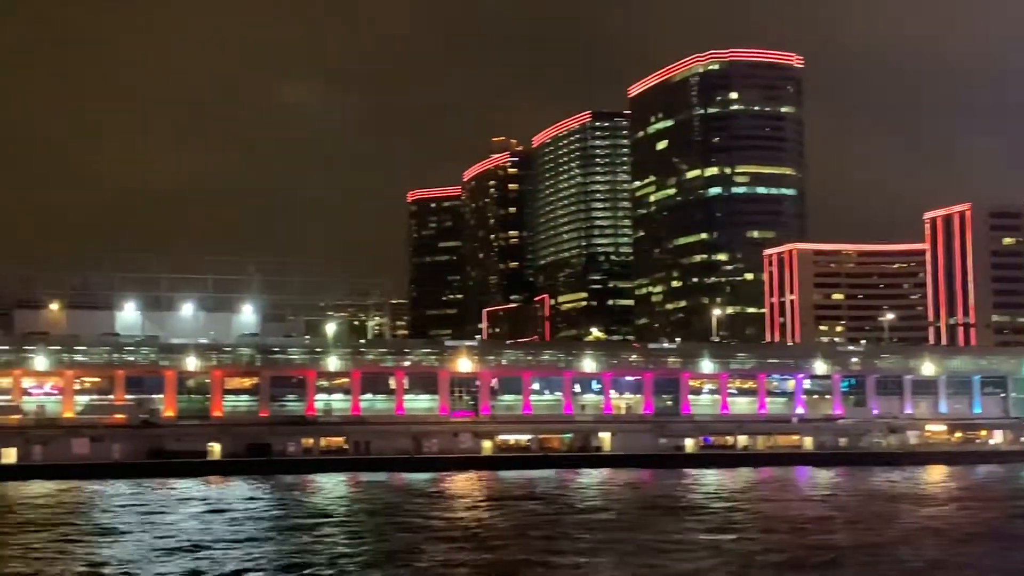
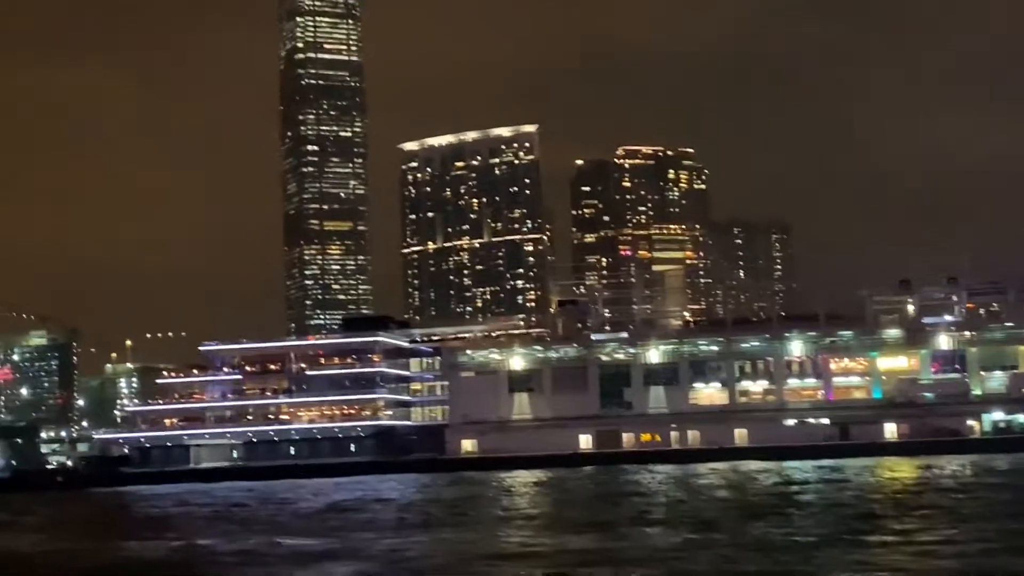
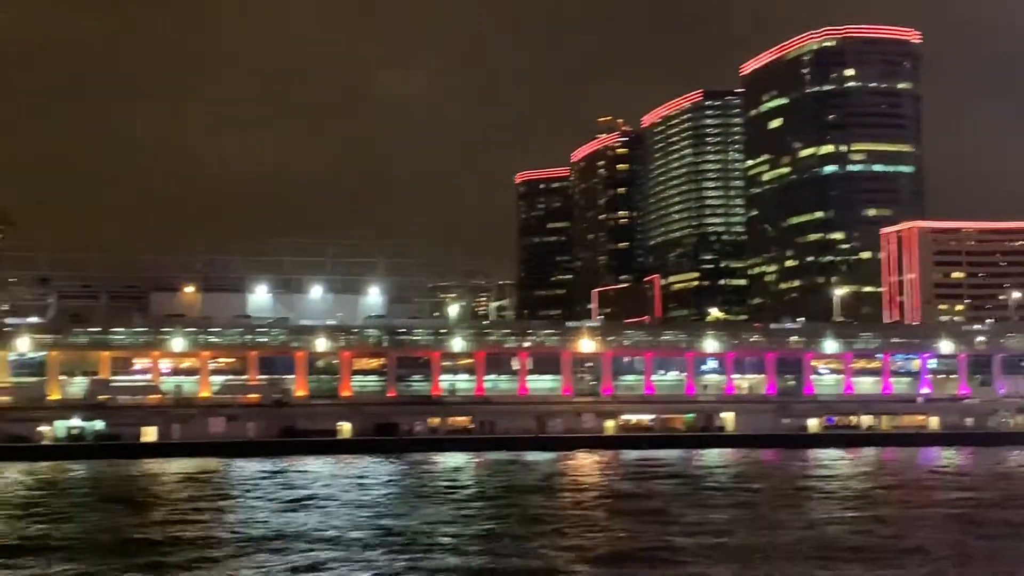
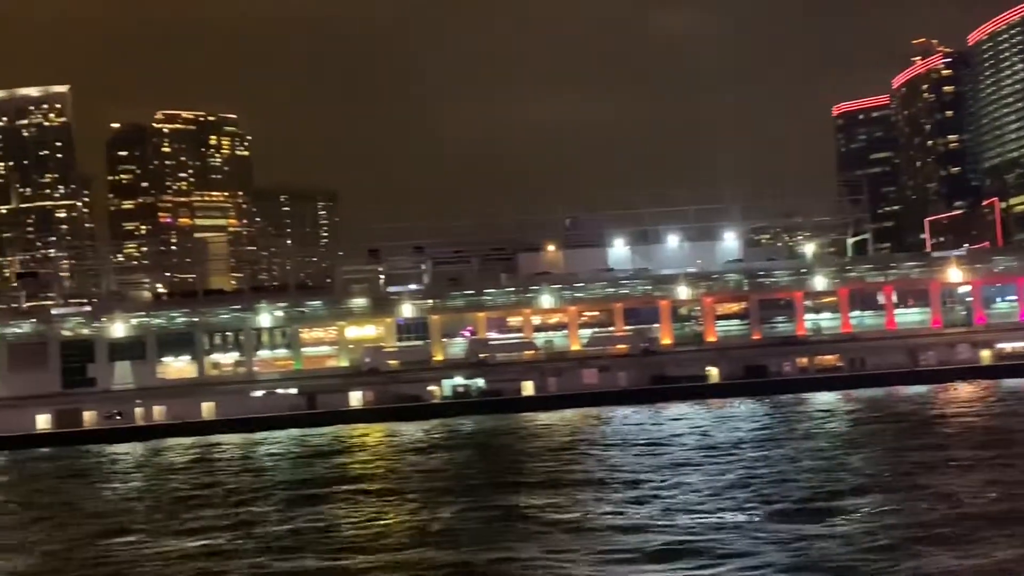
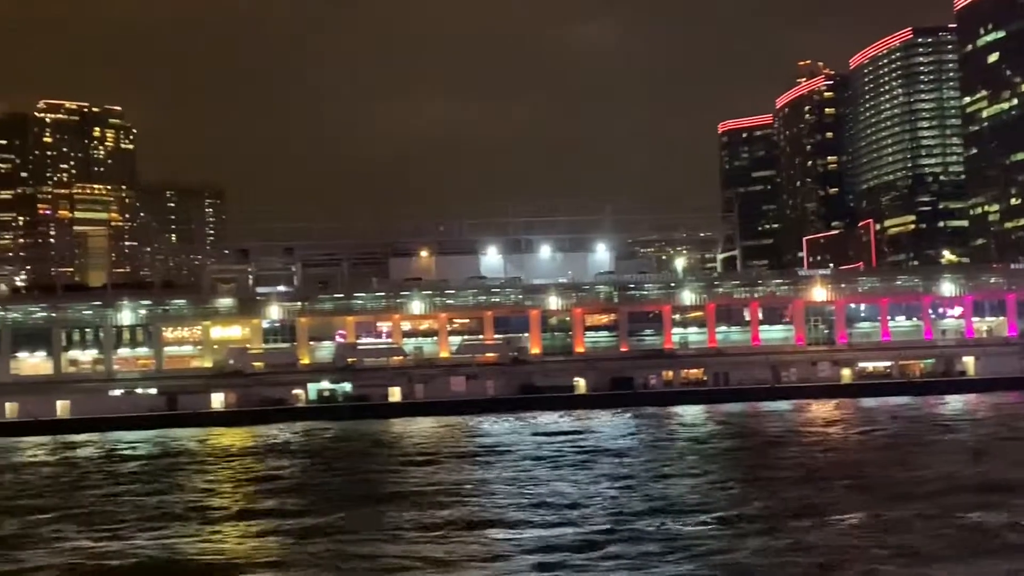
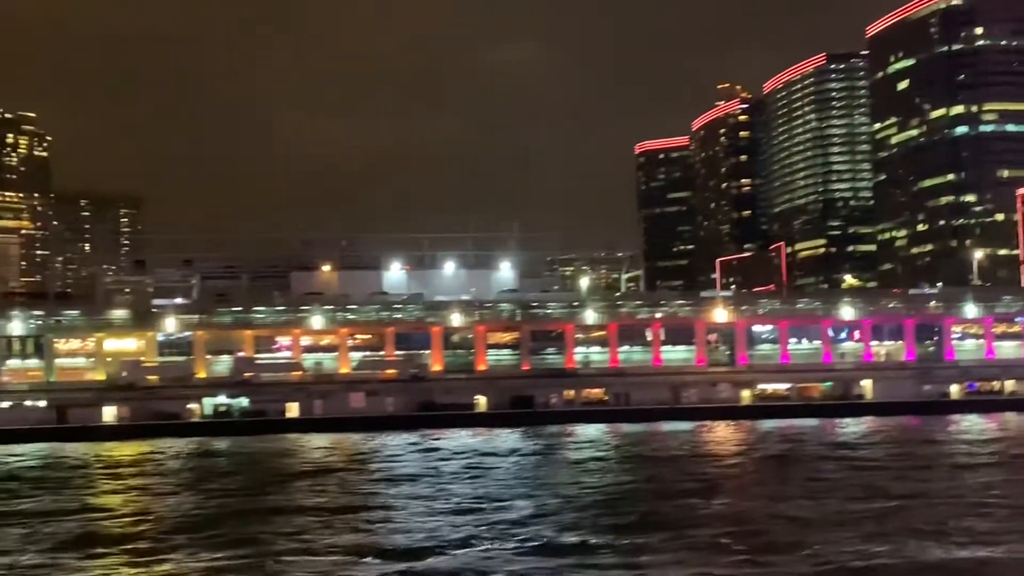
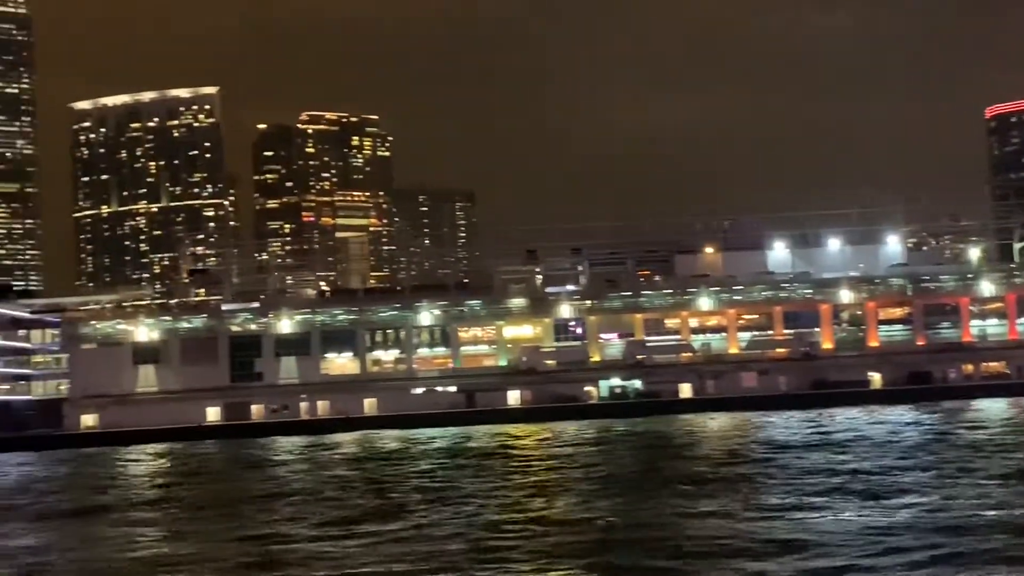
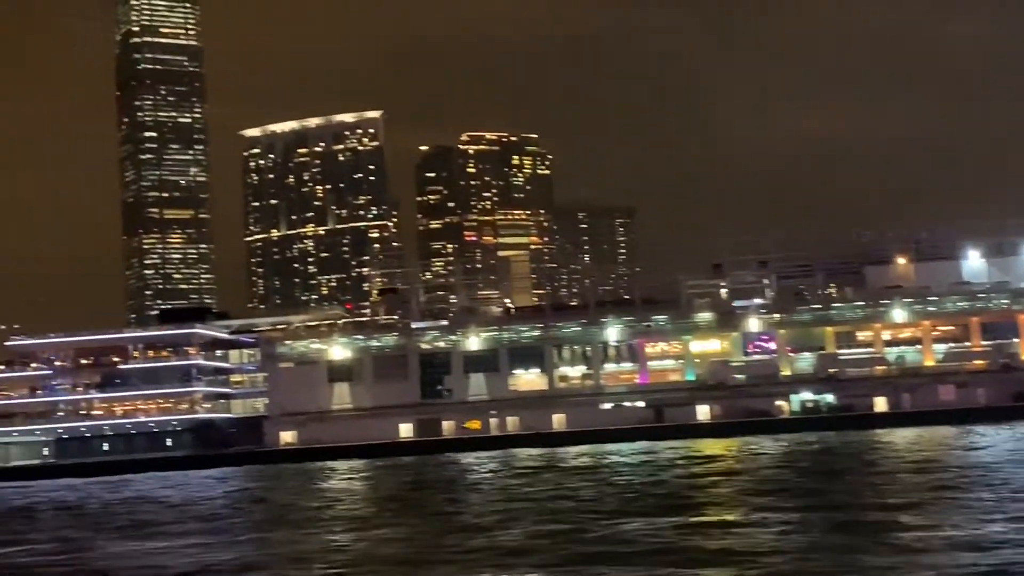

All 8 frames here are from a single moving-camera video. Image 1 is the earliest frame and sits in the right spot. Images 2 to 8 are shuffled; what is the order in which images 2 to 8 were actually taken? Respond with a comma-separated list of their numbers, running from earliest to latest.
3, 6, 5, 4, 7, 8, 2
